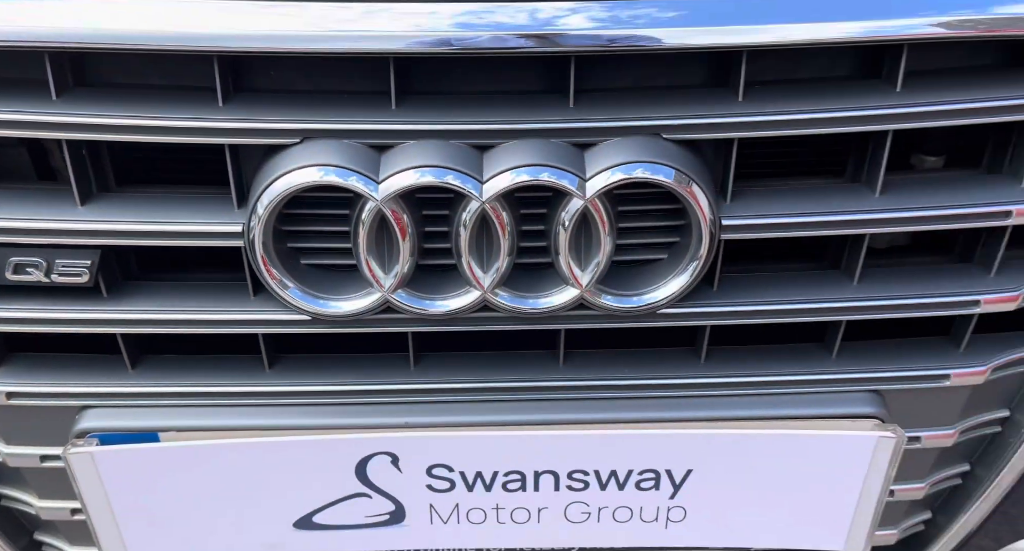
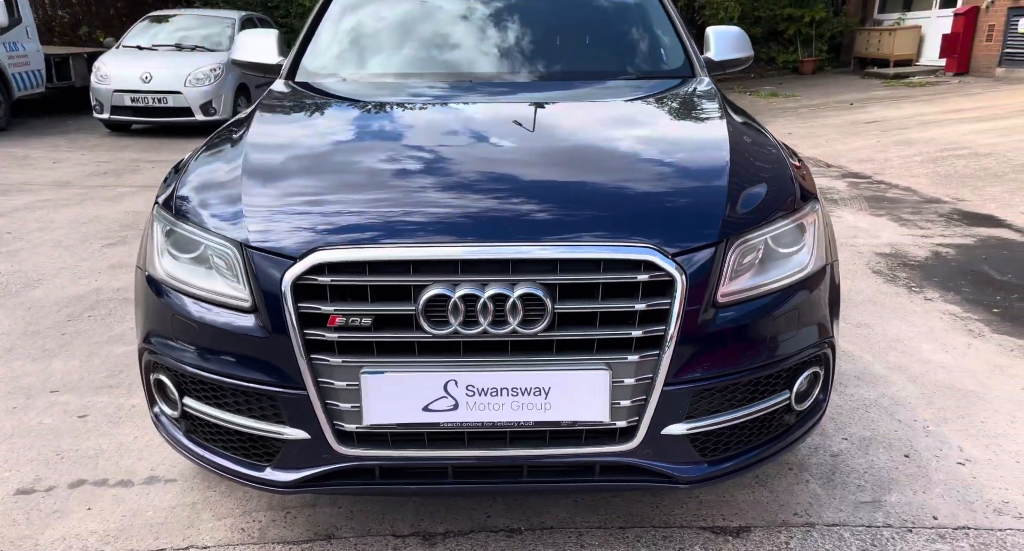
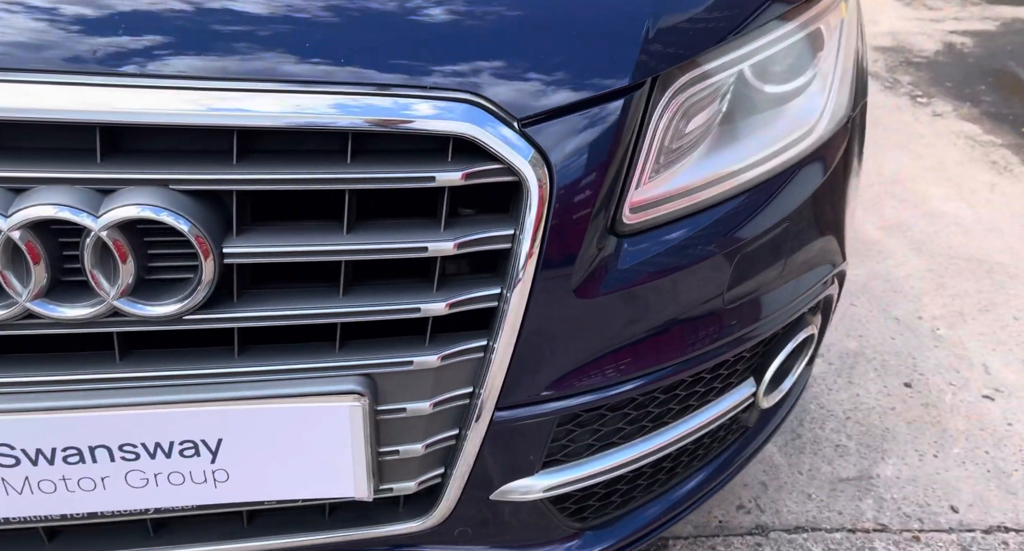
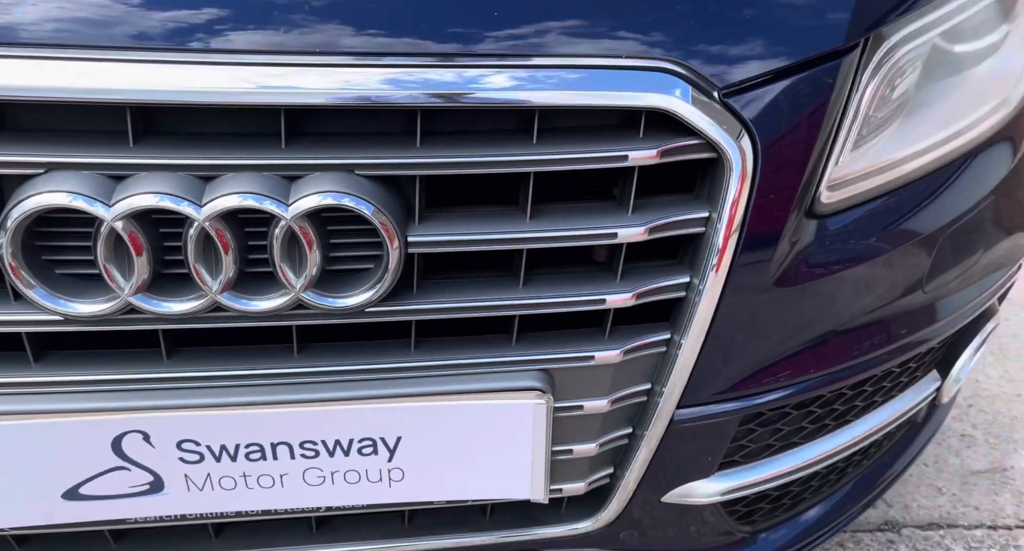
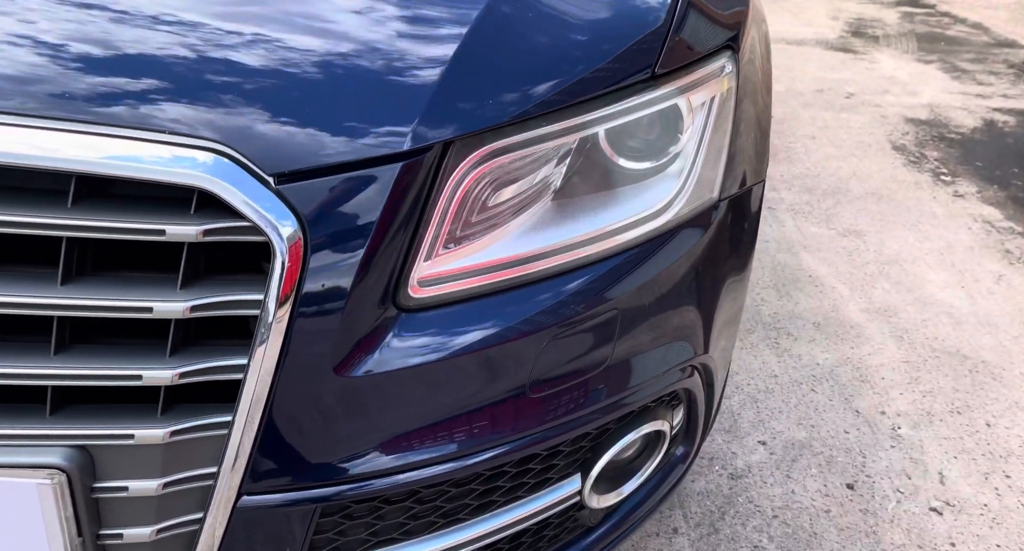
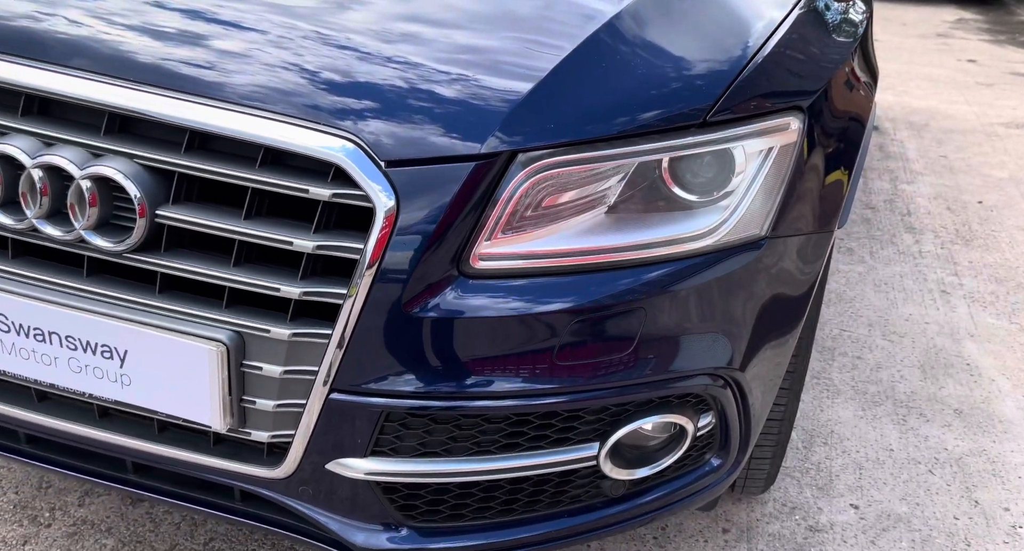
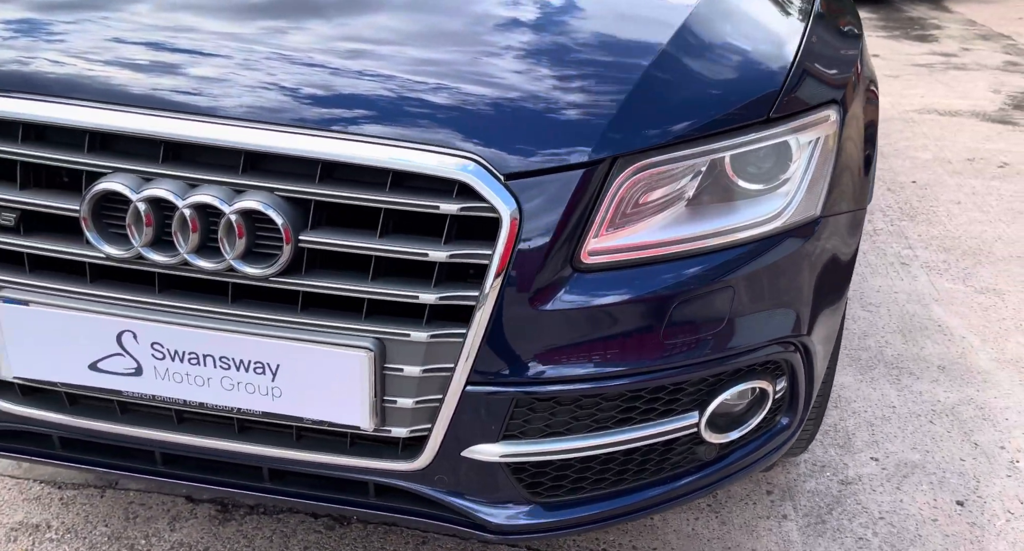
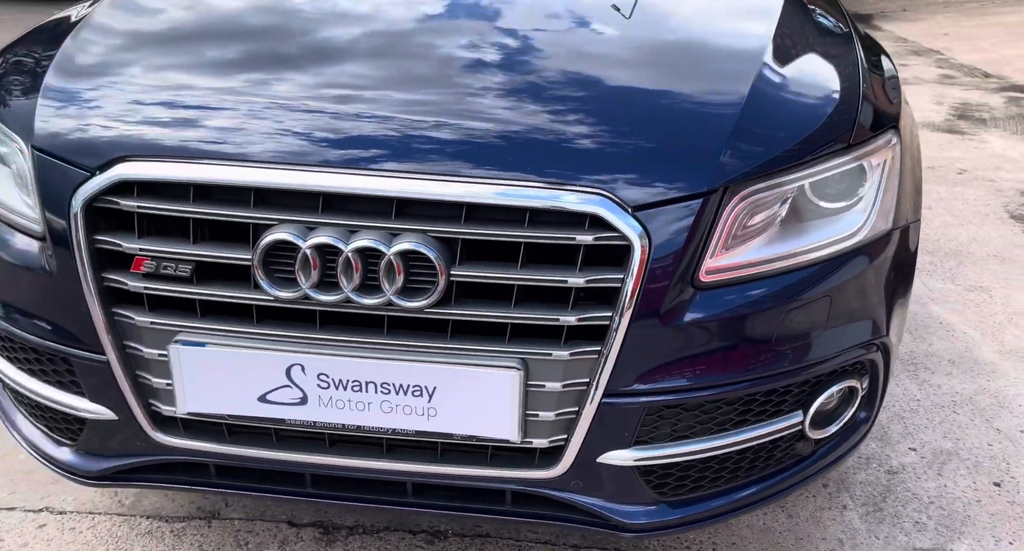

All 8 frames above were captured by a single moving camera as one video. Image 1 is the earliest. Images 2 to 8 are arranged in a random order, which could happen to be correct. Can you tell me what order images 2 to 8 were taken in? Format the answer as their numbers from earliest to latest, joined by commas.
4, 3, 5, 6, 7, 8, 2
